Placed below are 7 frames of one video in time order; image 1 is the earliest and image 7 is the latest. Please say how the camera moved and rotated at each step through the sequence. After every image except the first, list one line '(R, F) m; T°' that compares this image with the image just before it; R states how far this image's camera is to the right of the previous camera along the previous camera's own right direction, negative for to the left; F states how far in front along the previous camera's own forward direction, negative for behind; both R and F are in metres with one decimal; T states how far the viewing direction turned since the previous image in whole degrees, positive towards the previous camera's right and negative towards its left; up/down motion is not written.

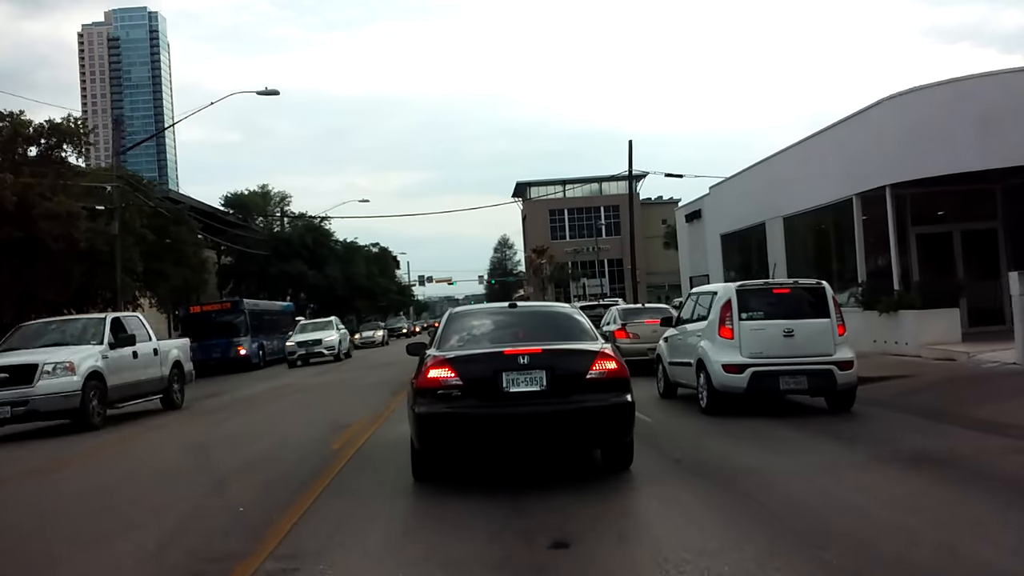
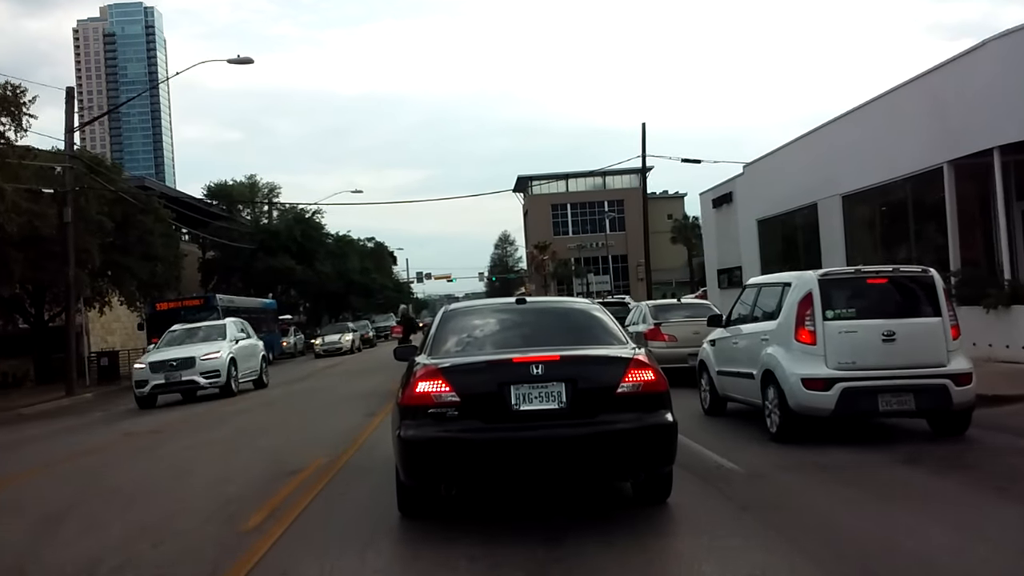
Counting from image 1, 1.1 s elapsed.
(-0.1, +2.8) m; 0°
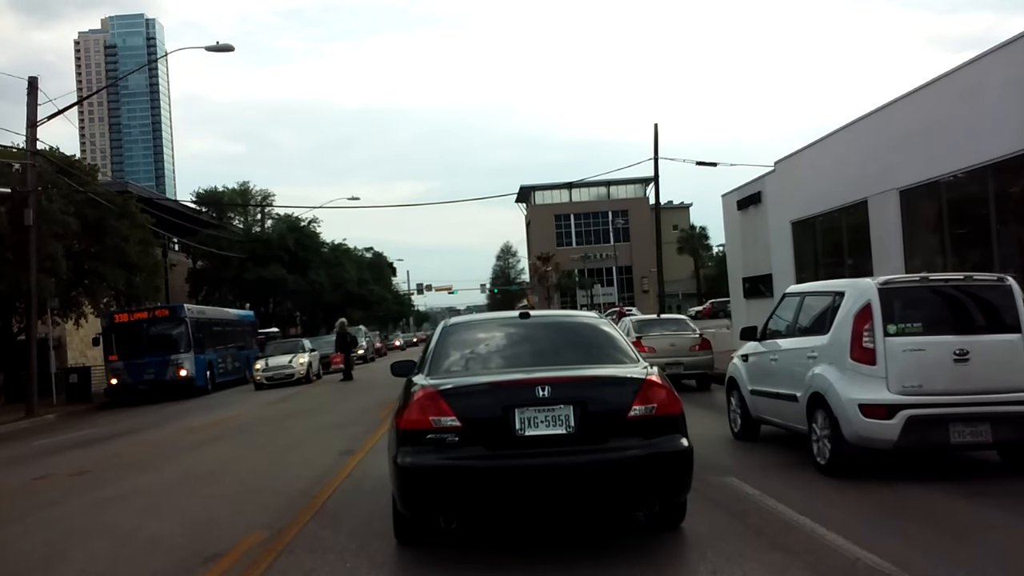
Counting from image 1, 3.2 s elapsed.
(-0.1, +1.3) m; 0°
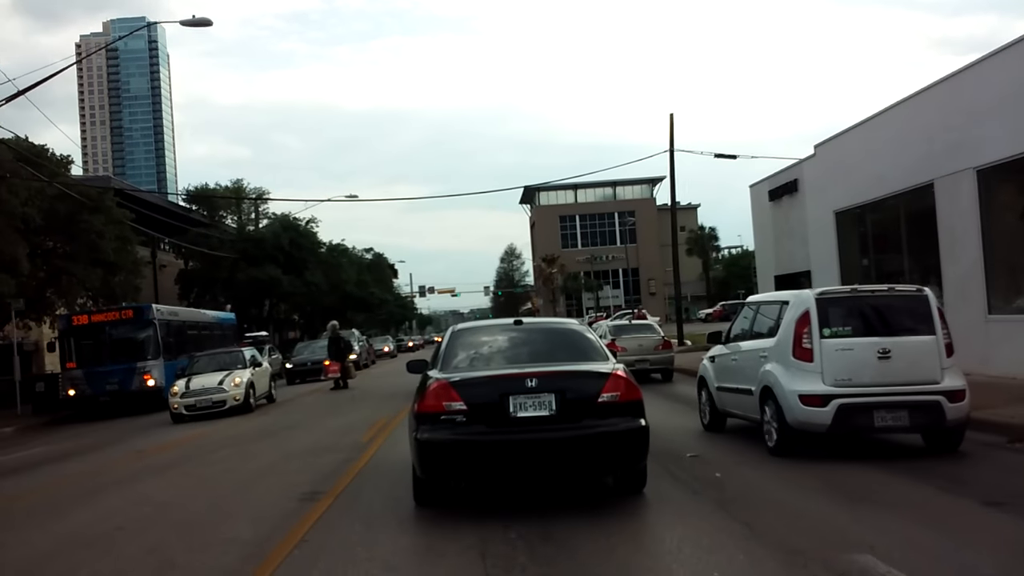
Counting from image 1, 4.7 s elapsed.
(+0.1, -1.5) m; 0°
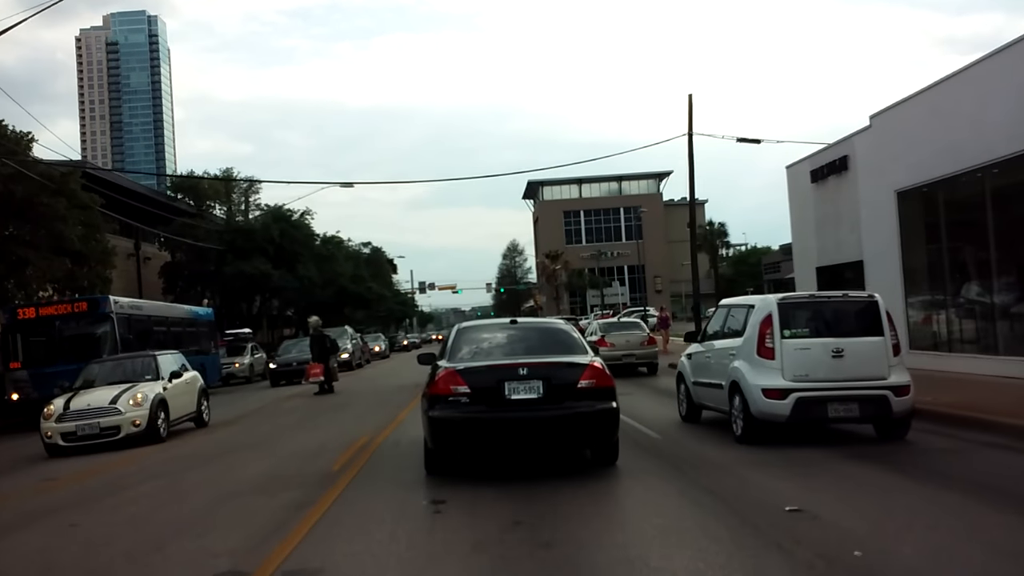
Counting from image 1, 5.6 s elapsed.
(0.0, -1.2) m; 0°
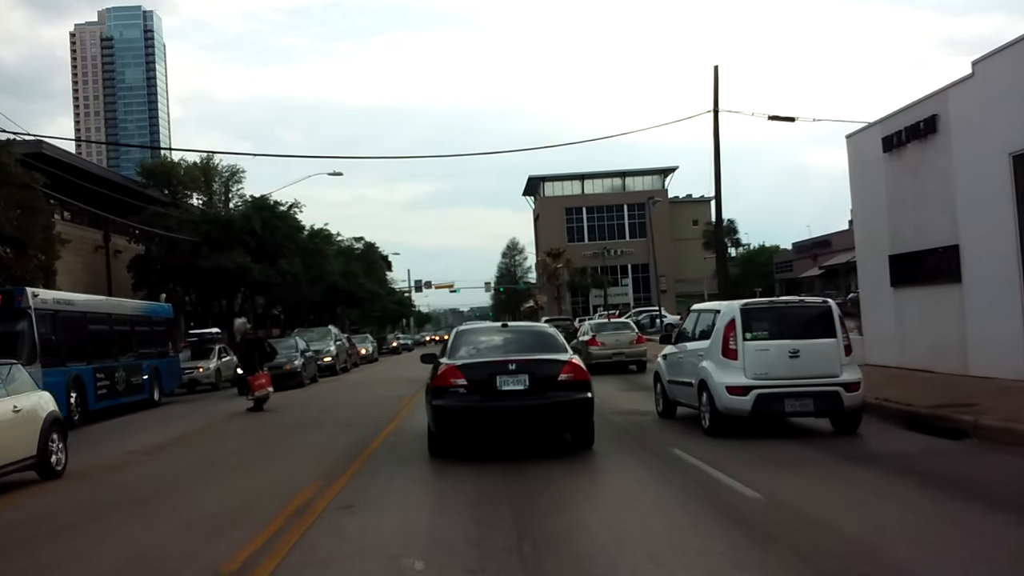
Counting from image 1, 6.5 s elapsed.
(+0.1, -1.2) m; 0°
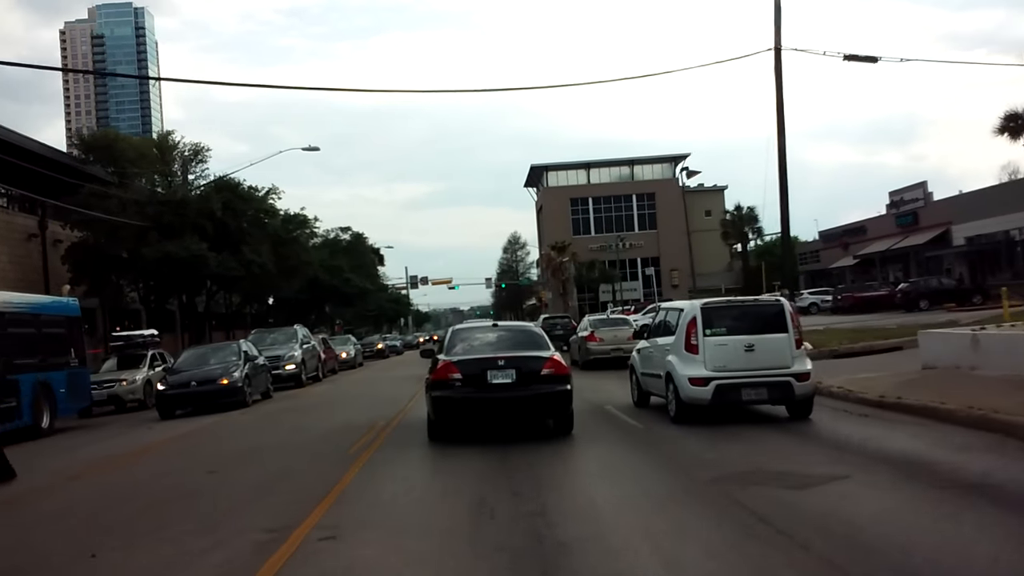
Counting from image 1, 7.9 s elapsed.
(+0.2, -1.5) m; 0°
